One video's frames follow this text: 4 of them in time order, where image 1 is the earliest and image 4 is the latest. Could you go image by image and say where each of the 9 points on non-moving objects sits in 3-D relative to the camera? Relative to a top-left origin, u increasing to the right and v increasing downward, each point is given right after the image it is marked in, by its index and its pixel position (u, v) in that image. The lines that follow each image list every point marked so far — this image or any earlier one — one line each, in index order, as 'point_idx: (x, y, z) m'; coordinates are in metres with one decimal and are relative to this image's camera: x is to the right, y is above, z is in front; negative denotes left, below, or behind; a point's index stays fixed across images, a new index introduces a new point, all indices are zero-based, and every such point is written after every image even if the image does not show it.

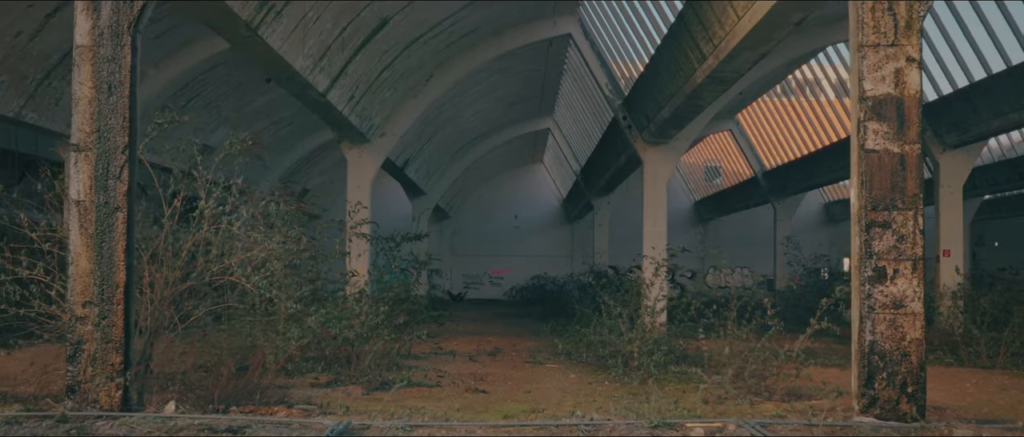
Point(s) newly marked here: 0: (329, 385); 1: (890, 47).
0: (-2.3, -2.1, +12.8) m
1: (+3.1, +1.4, +8.5) m
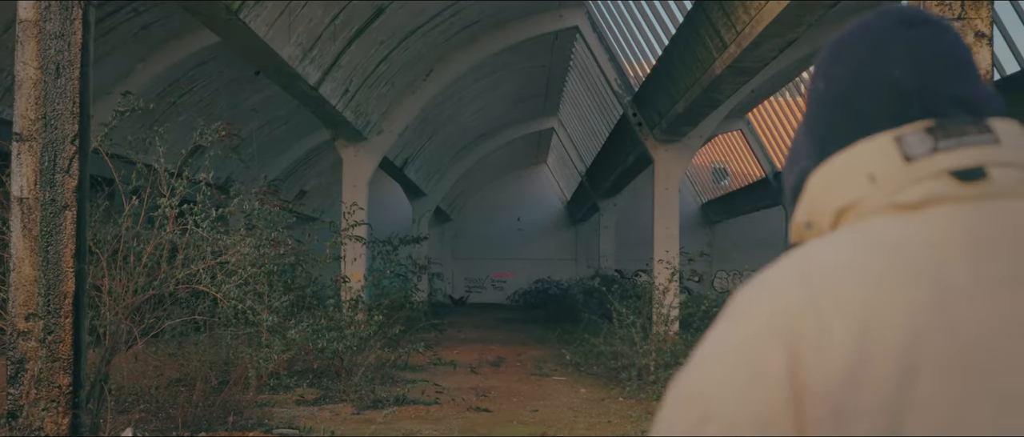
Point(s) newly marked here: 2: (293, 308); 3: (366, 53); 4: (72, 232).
0: (-2.2, -2.1, +11.7) m
1: (+3.2, +1.4, +7.4) m
2: (-2.7, -1.1, +12.6) m
3: (-2.5, +2.8, +17.5) m
4: (-3.2, -0.1, +7.6) m
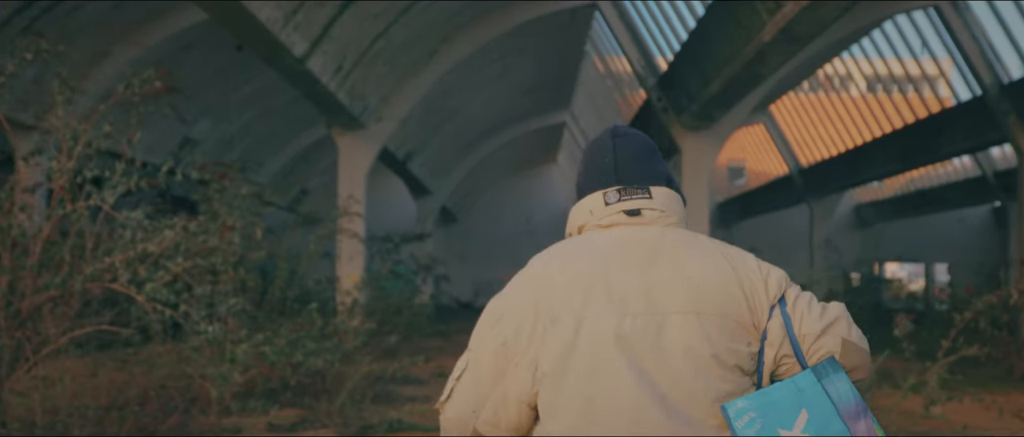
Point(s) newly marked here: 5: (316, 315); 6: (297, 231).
0: (-2.0, -1.9, +9.6) m
1: (+3.3, +1.6, +5.3) m
2: (-2.5, -1.0, +10.5) m
3: (-2.3, +2.9, +15.4) m
4: (-3.1, 0.0, +5.5) m
5: (-1.9, -0.9, +10.0) m
6: (-2.7, -0.1, +13.0) m
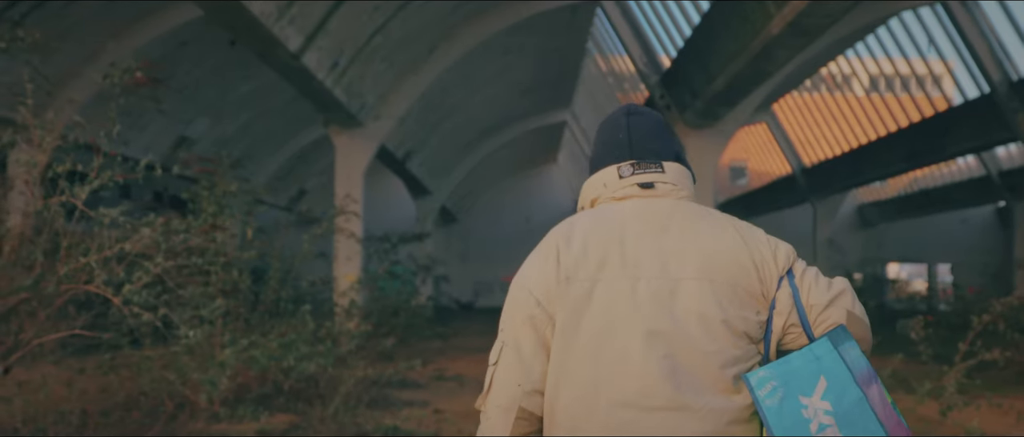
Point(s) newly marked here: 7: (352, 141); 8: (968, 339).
0: (-2.0, -1.9, +9.2) m
1: (+3.3, +1.6, +4.9) m
2: (-2.5, -0.9, +10.2) m
3: (-2.3, +2.9, +15.1) m
4: (-3.1, +0.1, +5.2) m
5: (-1.9, -0.9, +9.6) m
6: (-2.7, -0.1, +12.6) m
7: (-3.0, +1.5, +19.8) m
8: (+3.9, -1.0, +8.9) m
